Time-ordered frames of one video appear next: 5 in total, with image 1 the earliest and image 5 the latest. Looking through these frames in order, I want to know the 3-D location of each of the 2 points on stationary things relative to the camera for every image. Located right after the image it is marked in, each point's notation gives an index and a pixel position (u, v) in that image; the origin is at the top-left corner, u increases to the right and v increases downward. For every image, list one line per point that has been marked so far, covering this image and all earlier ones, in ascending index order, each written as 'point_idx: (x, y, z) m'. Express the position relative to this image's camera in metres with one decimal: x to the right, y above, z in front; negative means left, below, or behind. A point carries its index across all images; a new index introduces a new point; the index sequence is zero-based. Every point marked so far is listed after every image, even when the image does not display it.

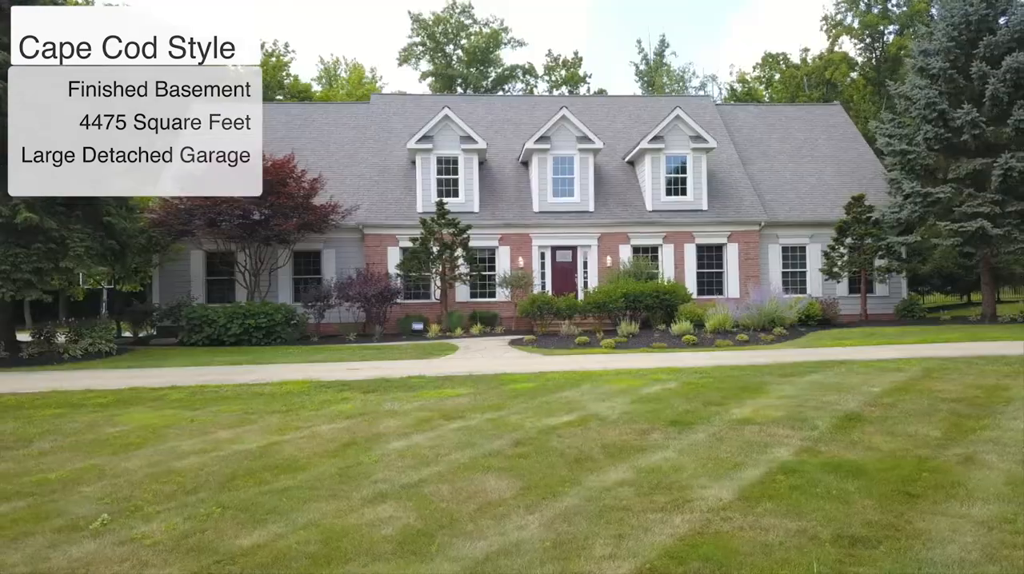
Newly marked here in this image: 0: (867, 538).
0: (+1.9, -1.4, +3.8) m
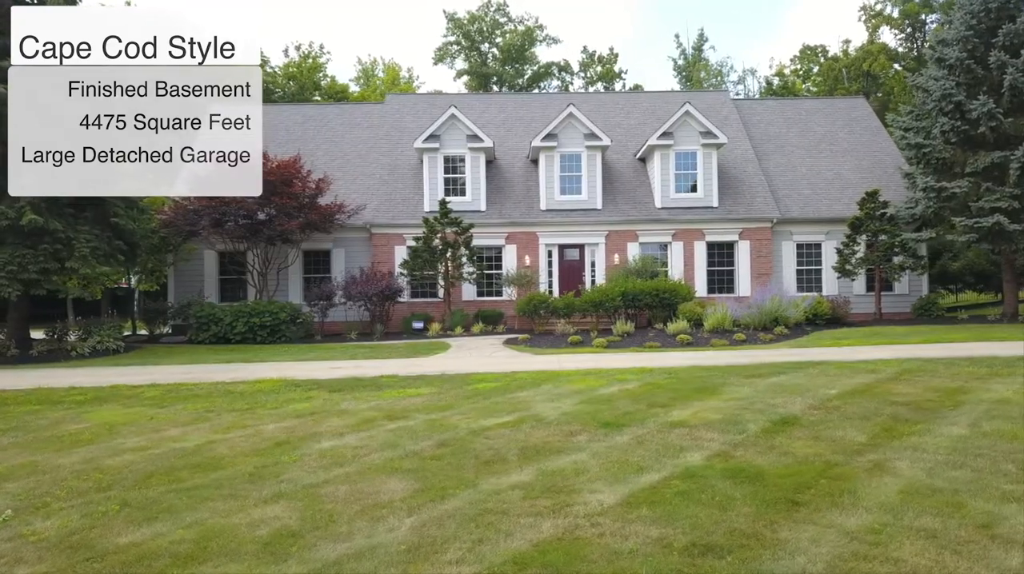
0: (+1.1, -1.4, +3.7) m
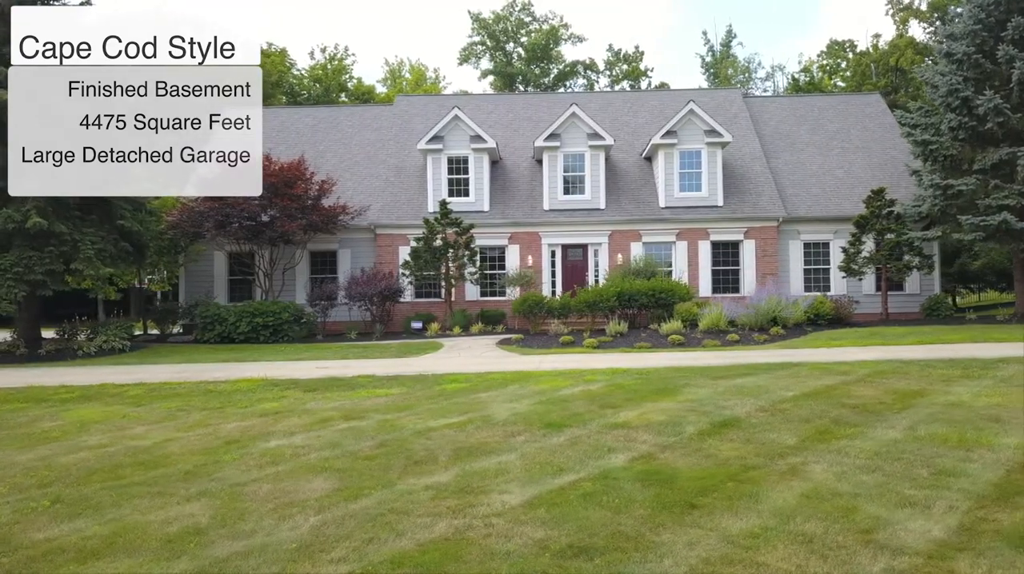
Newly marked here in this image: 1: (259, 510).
0: (+0.4, -1.4, +3.7) m
1: (-1.7, -1.5, +4.8) m
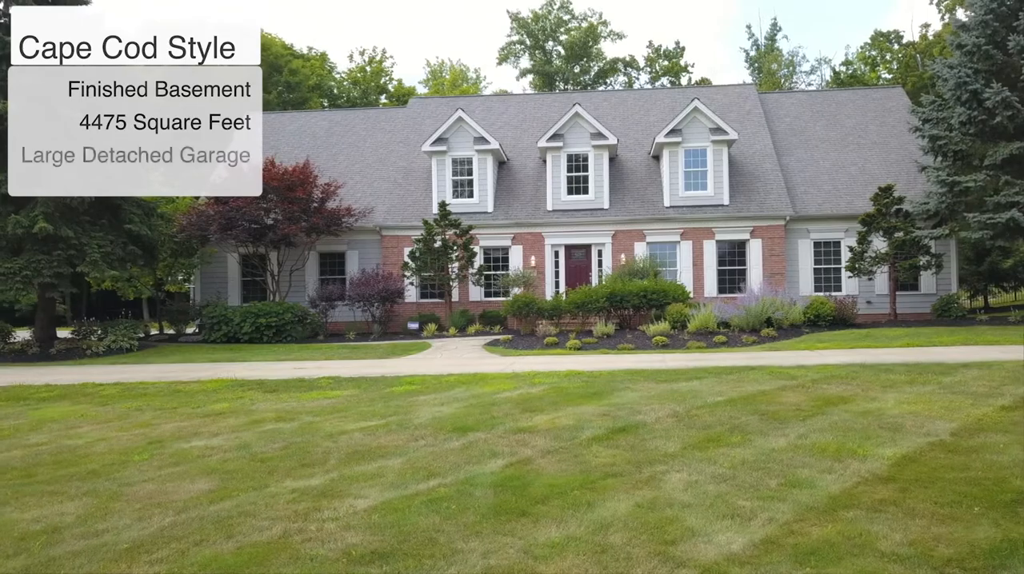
0: (-0.6, -1.4, +3.8) m
1: (-2.7, -1.5, +4.9) m
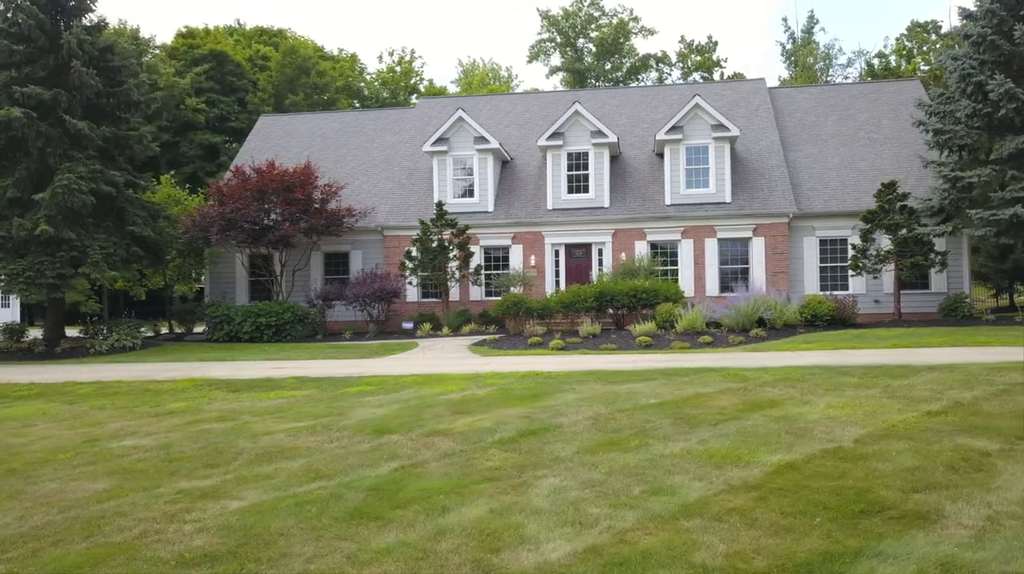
0: (-1.5, -1.5, +3.8) m
1: (-3.5, -1.6, +5.1) m
